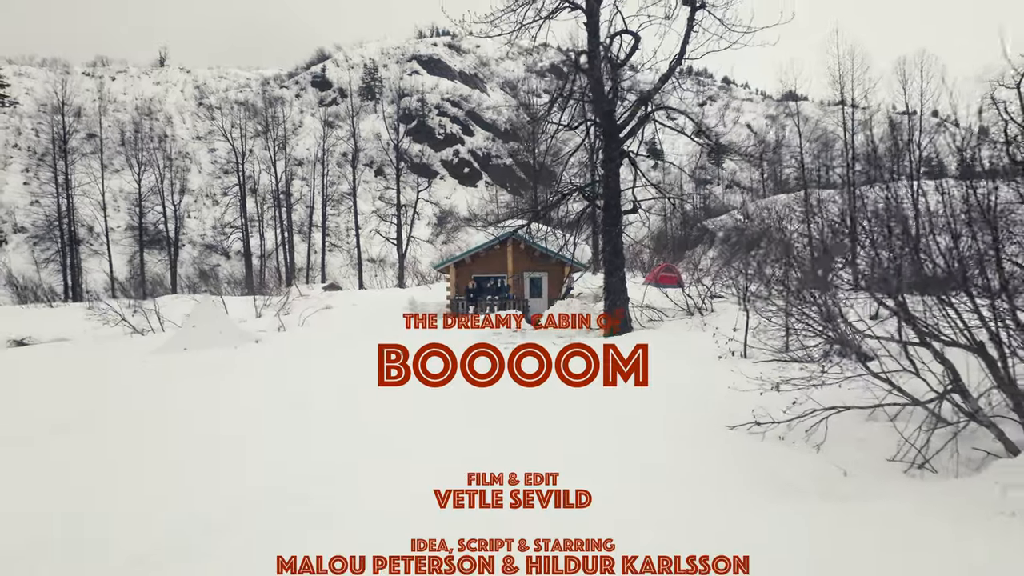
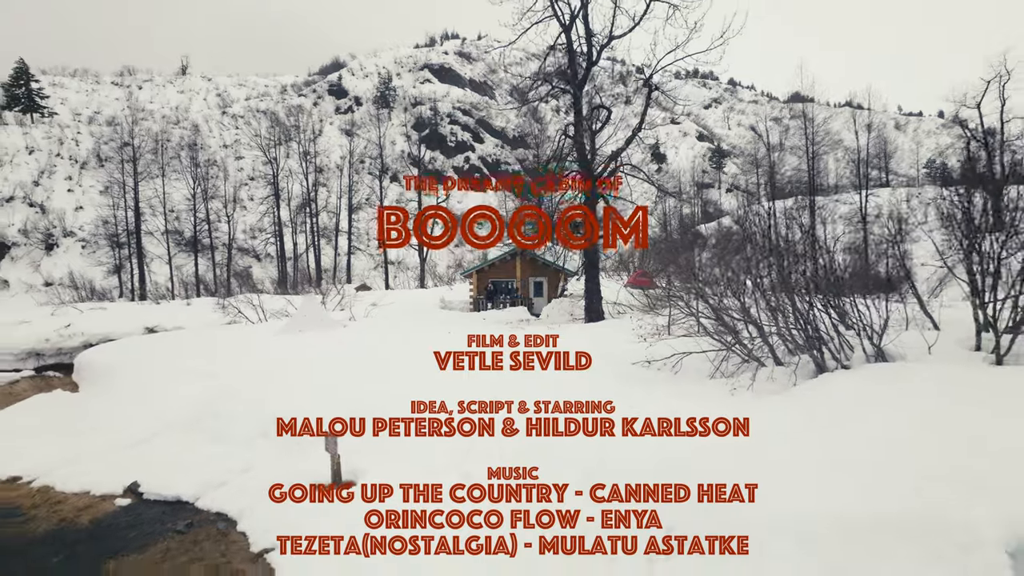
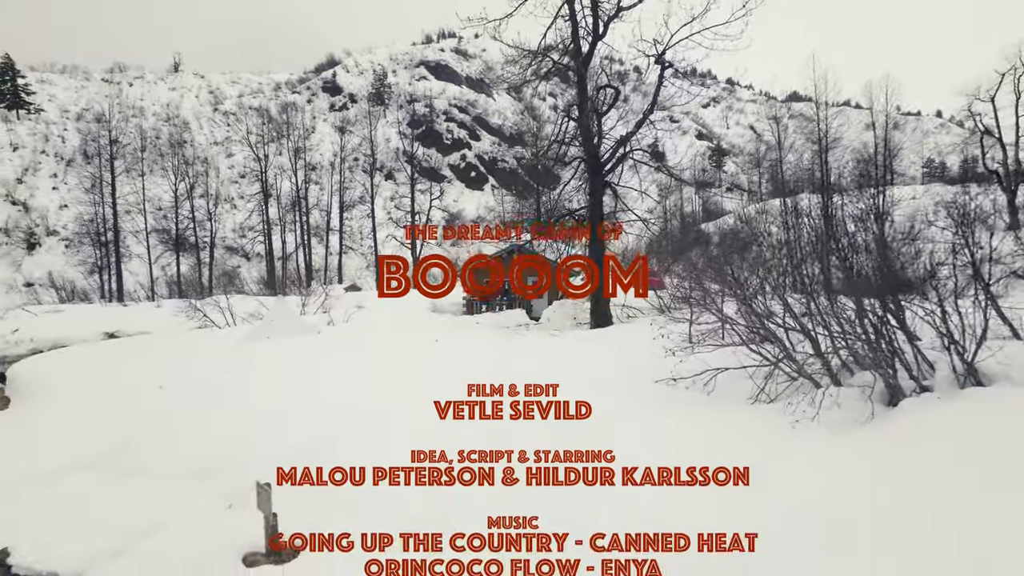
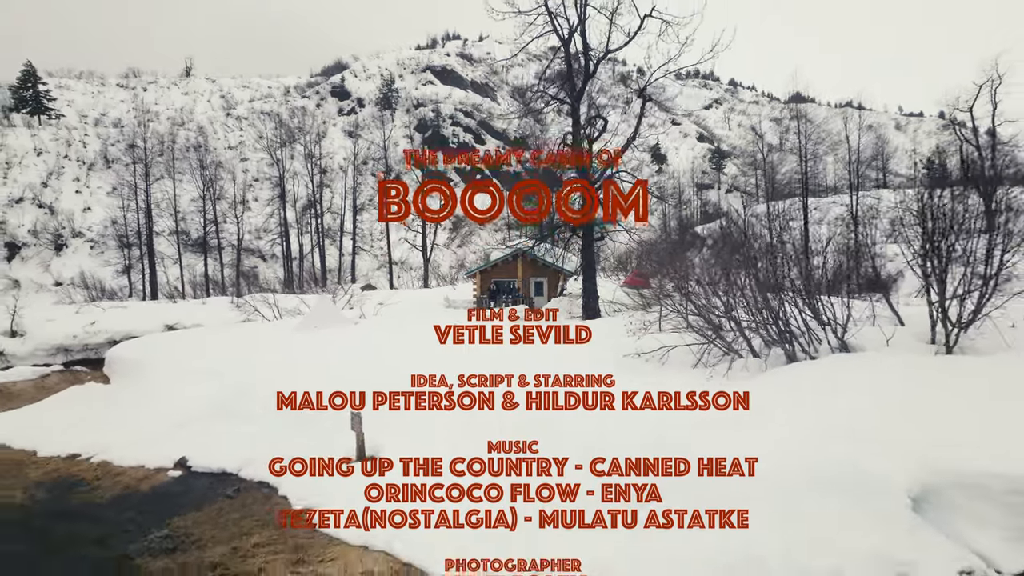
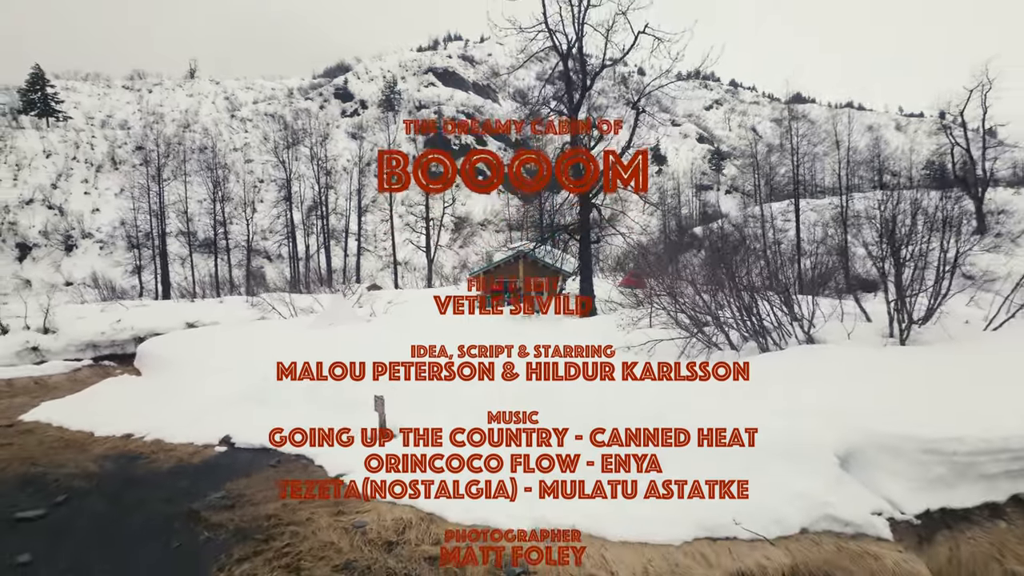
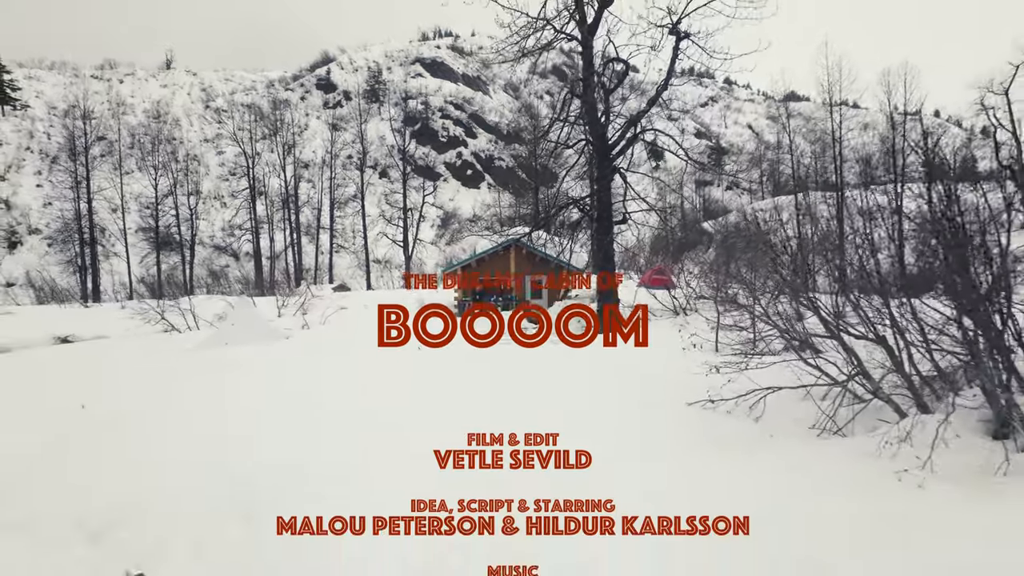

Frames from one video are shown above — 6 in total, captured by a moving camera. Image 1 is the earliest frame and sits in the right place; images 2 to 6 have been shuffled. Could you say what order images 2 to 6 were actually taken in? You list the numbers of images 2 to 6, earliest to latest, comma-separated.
6, 3, 2, 4, 5
